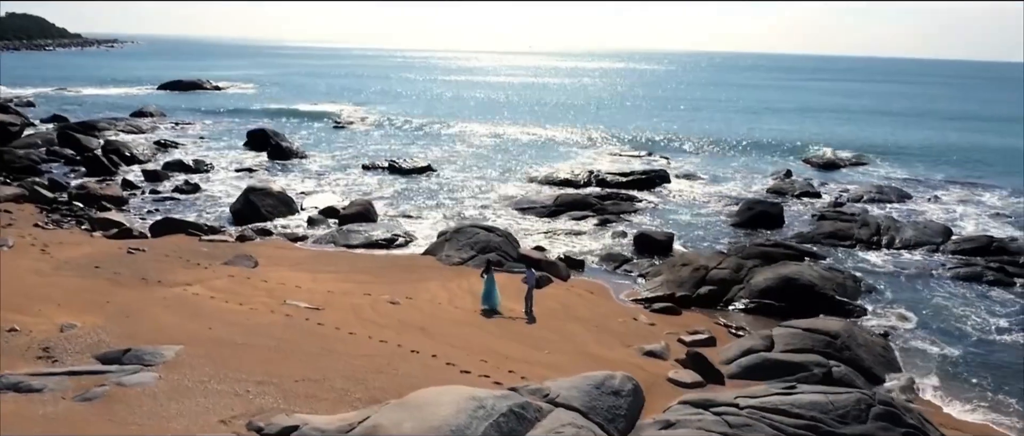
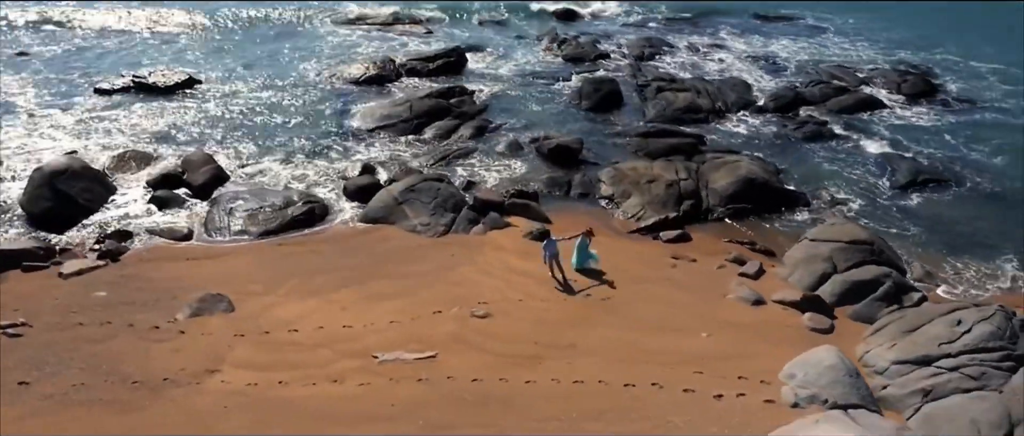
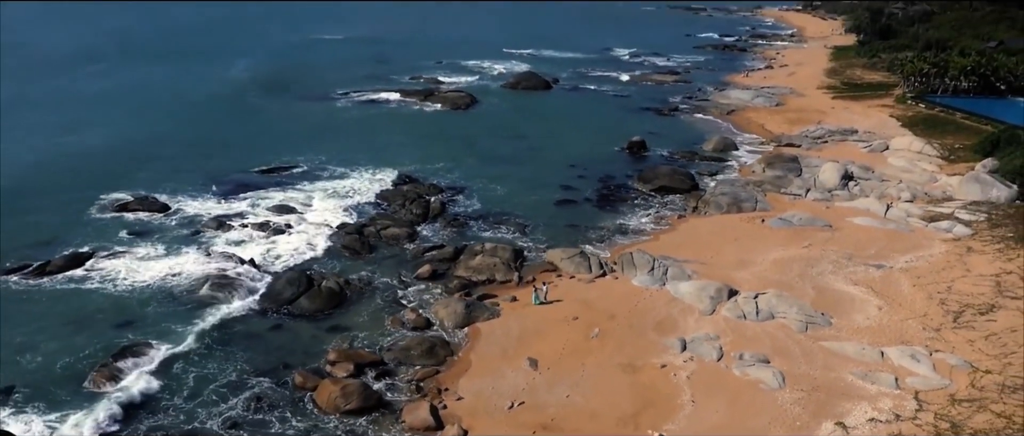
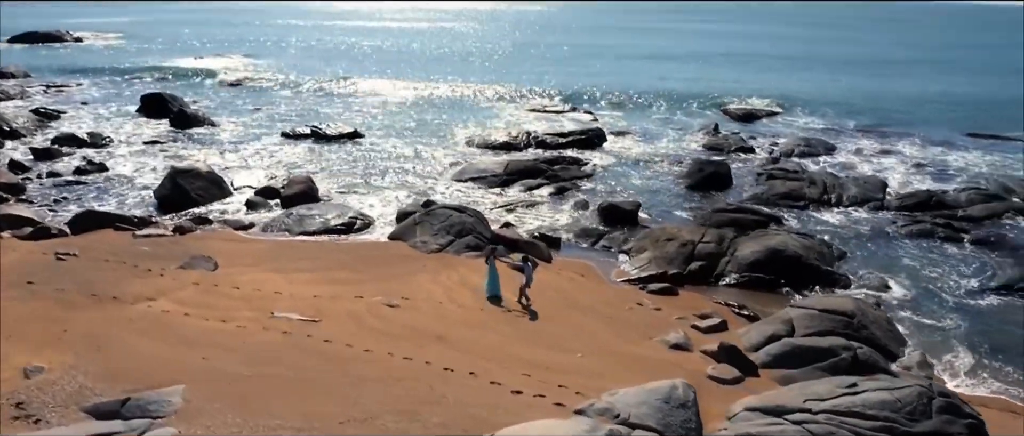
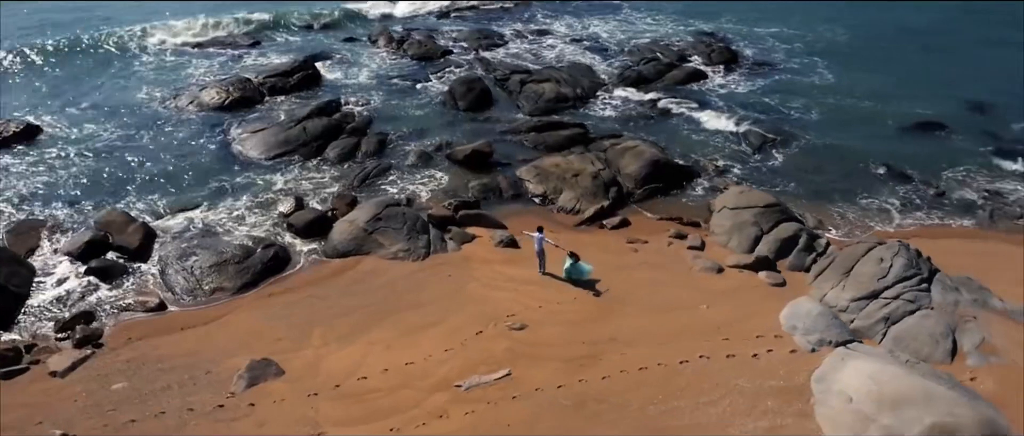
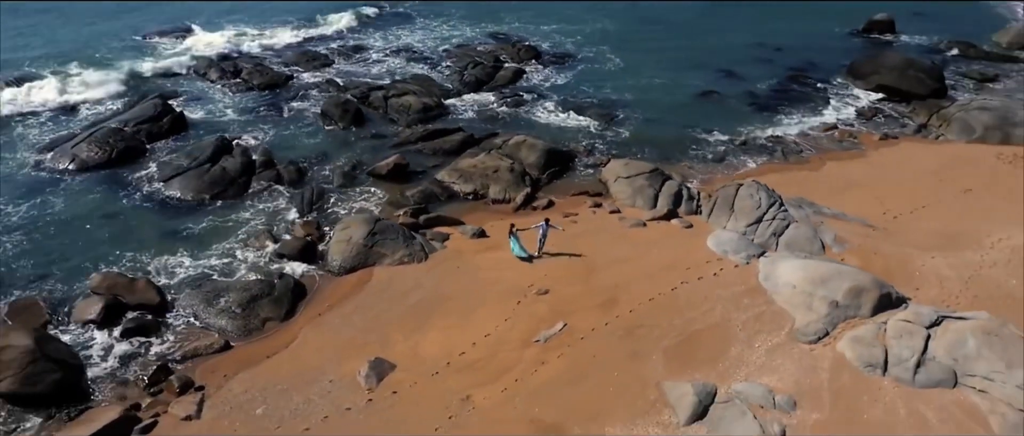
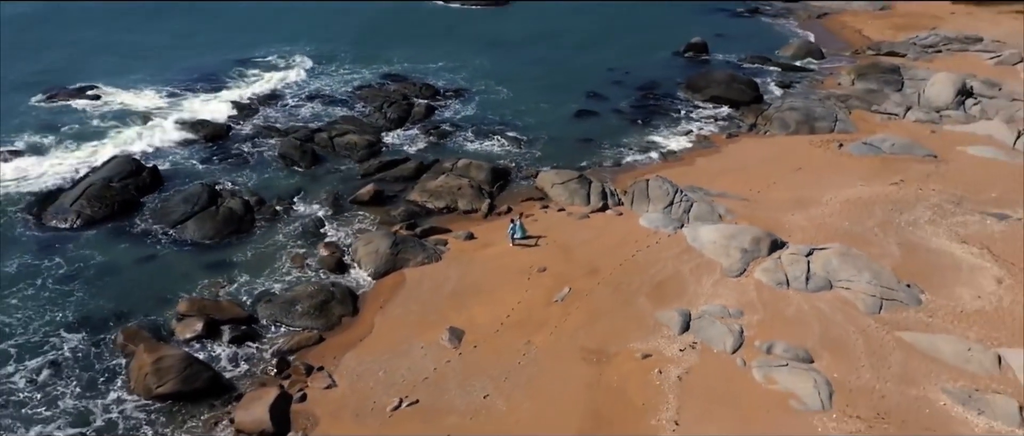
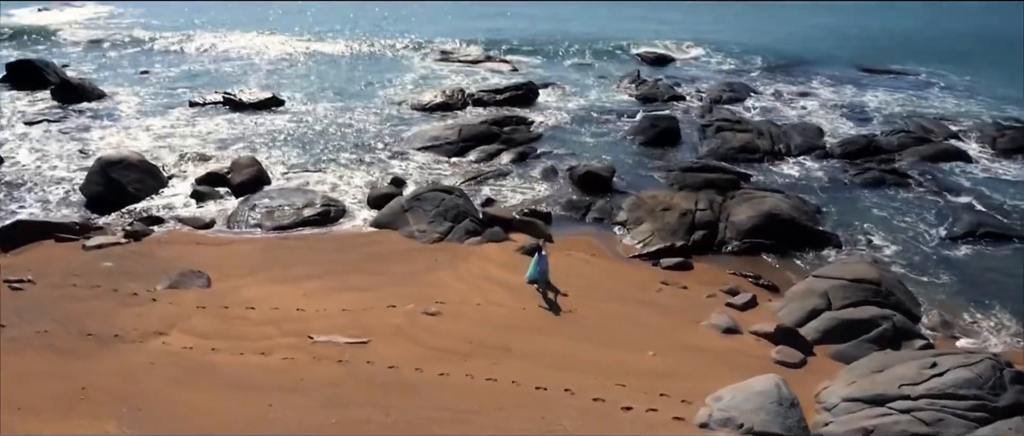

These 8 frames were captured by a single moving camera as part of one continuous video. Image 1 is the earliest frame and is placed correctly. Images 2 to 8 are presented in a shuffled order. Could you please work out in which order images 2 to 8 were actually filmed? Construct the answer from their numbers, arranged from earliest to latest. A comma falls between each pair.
4, 8, 2, 5, 6, 7, 3
